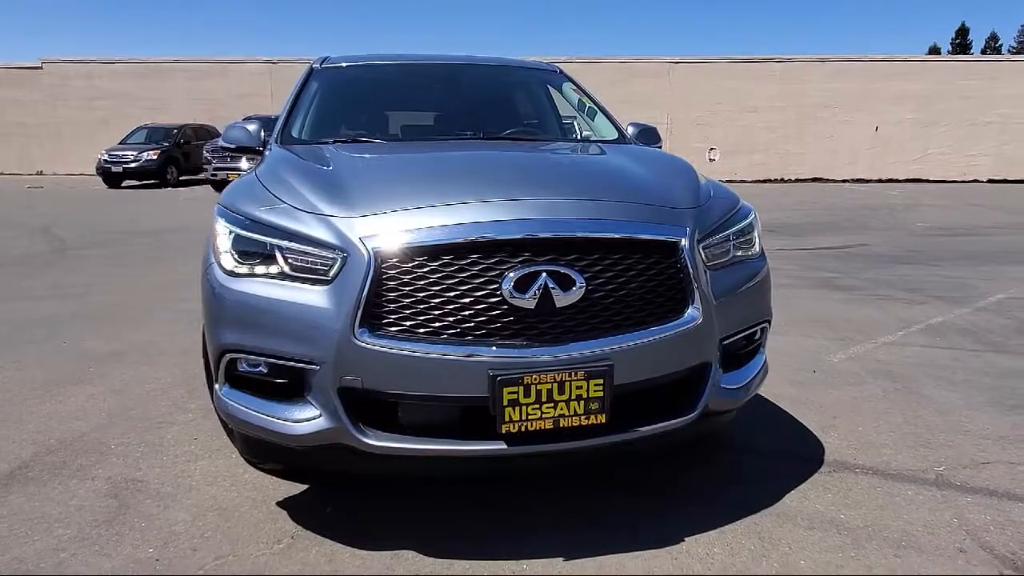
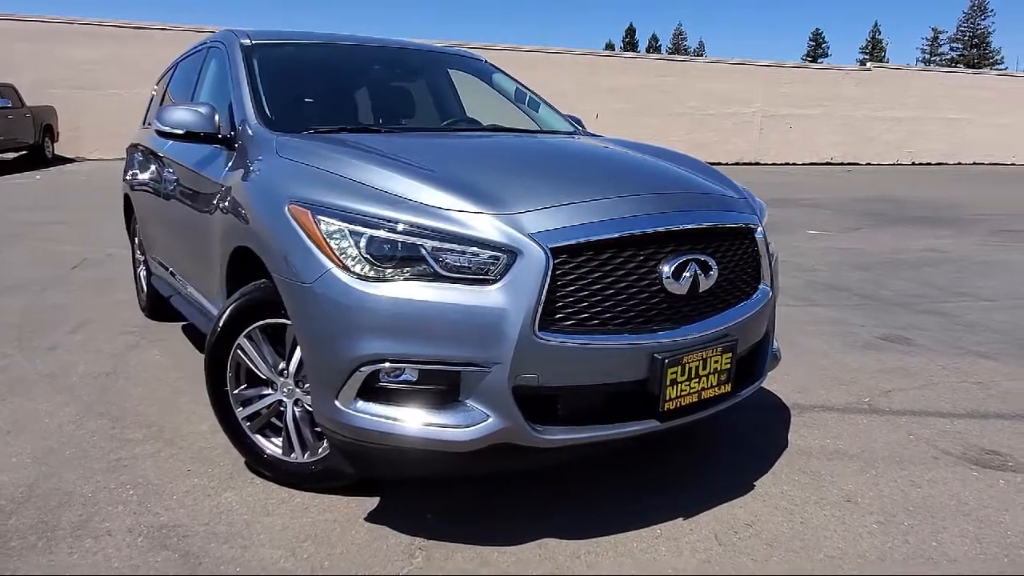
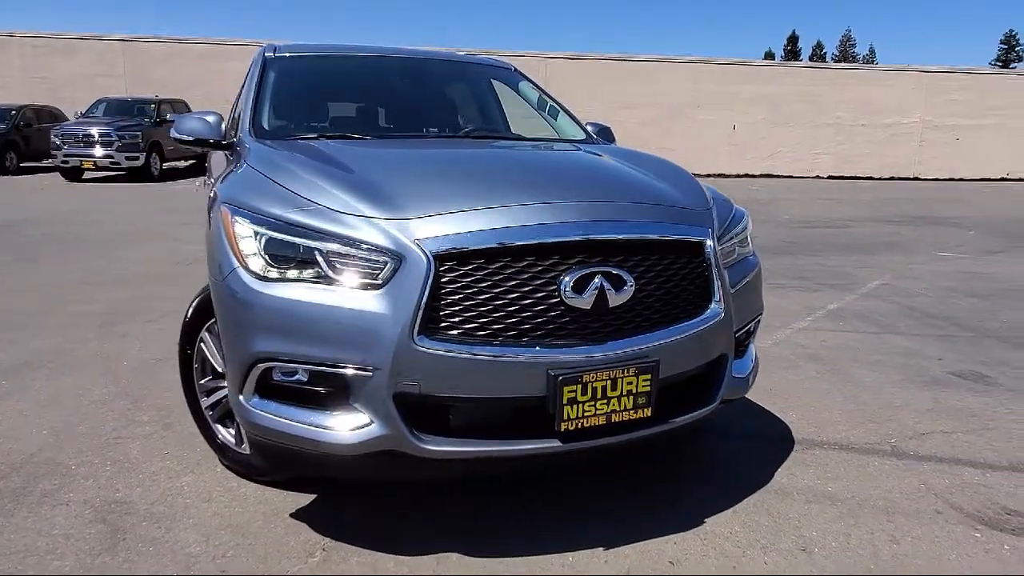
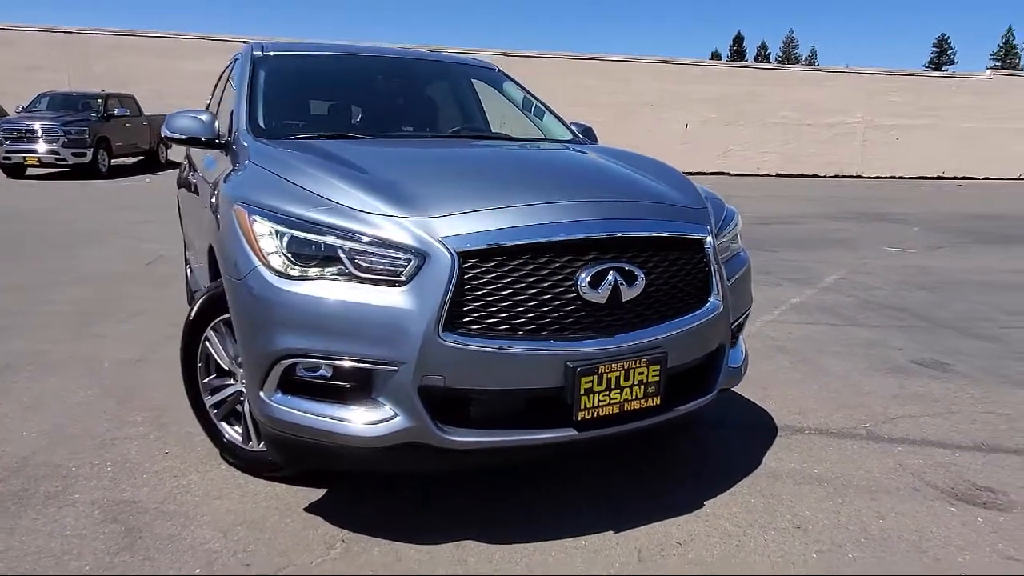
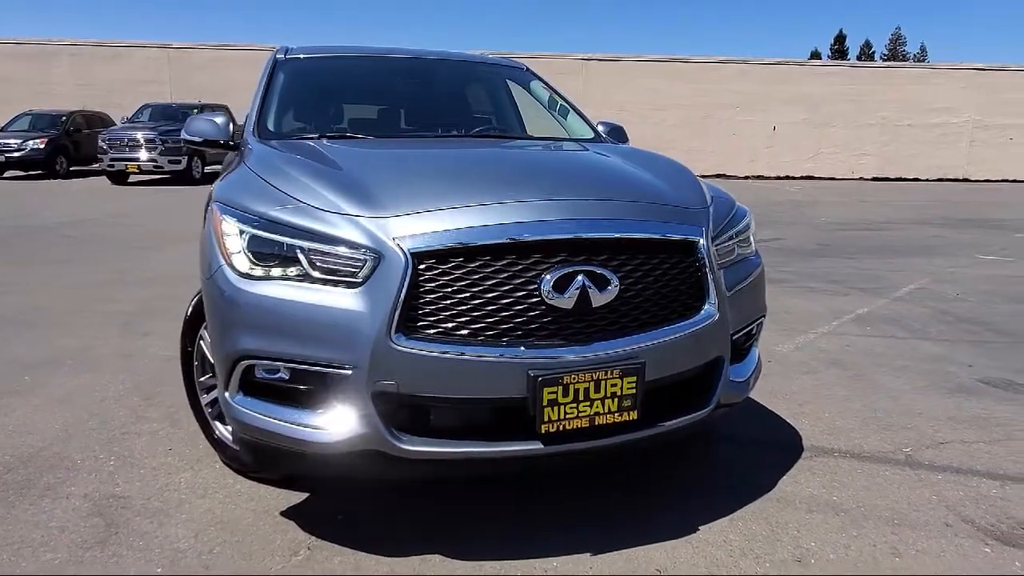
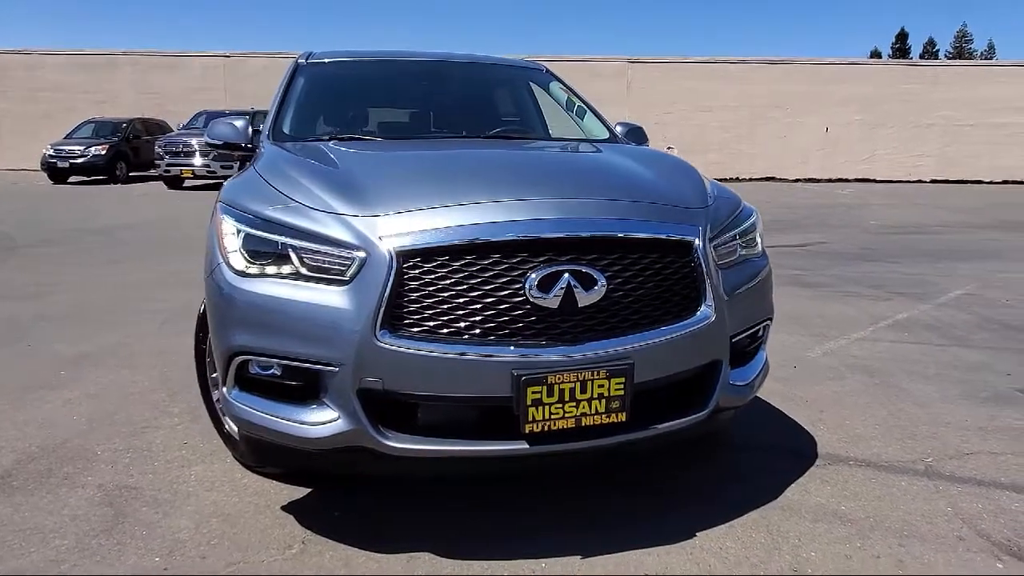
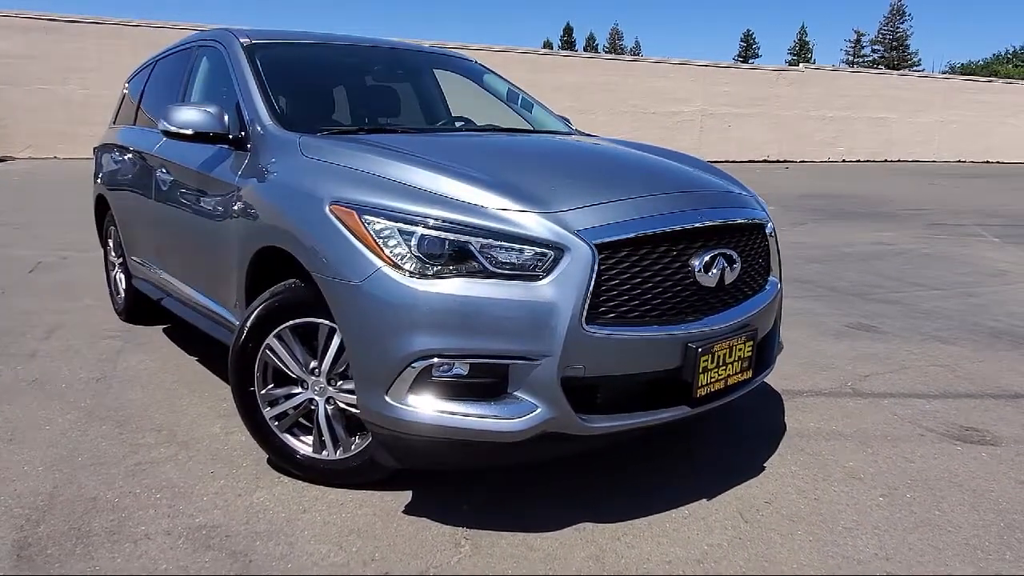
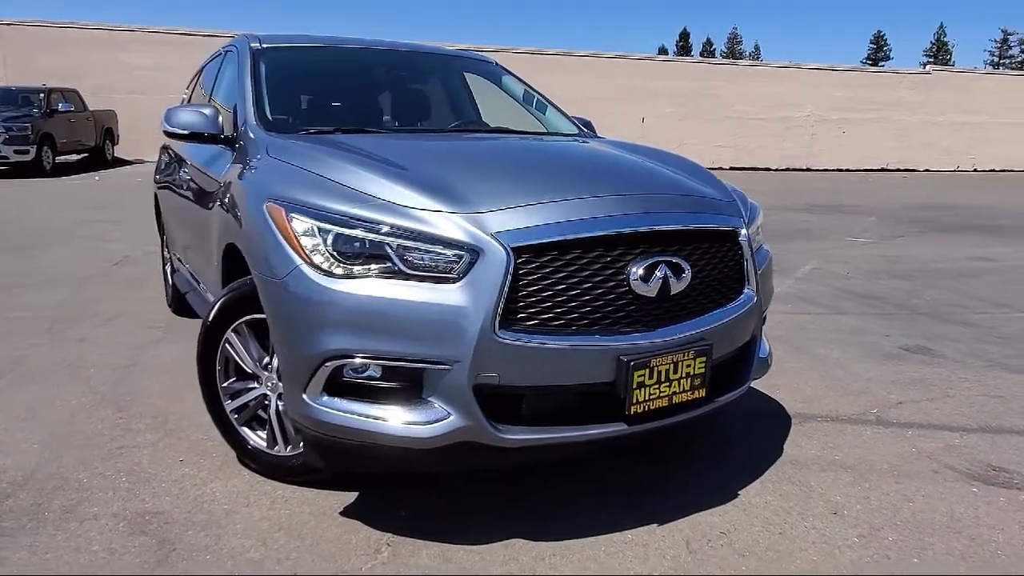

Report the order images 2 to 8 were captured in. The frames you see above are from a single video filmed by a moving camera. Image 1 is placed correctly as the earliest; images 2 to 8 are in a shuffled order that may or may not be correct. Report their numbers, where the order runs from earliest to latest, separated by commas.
6, 5, 3, 4, 8, 2, 7
